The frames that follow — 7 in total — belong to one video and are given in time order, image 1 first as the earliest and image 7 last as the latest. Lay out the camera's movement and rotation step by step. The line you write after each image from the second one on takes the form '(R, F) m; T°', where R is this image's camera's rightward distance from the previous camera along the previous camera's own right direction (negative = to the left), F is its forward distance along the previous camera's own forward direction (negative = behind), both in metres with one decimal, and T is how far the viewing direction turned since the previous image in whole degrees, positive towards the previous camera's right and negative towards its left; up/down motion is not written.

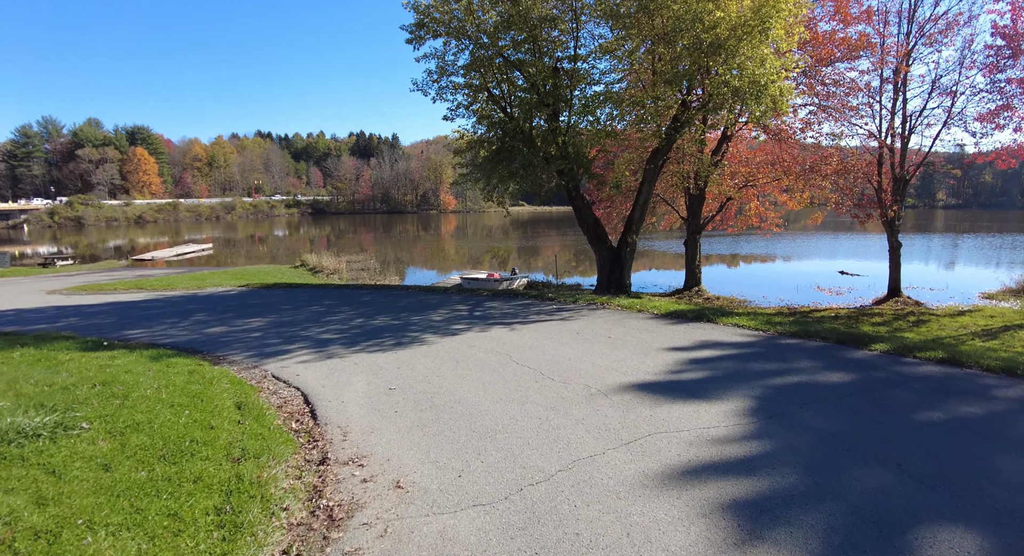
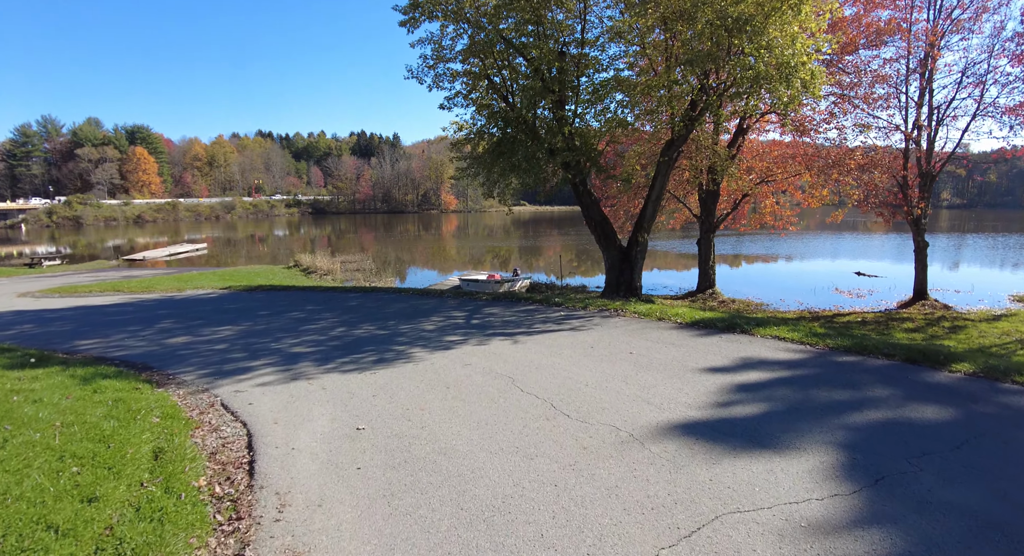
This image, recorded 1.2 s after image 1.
(0.0, +1.2) m; 0°
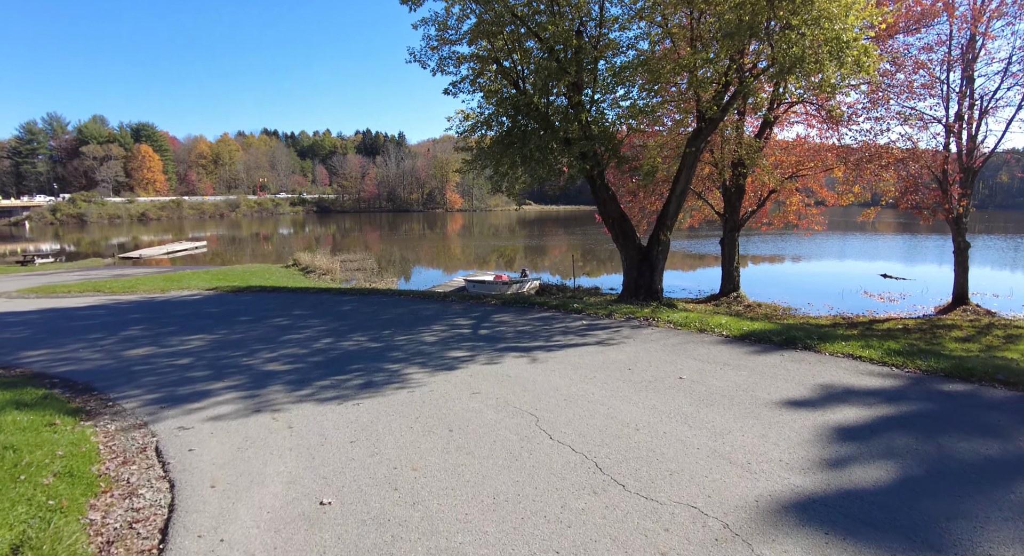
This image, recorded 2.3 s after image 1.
(-0.1, +1.3) m; 0°
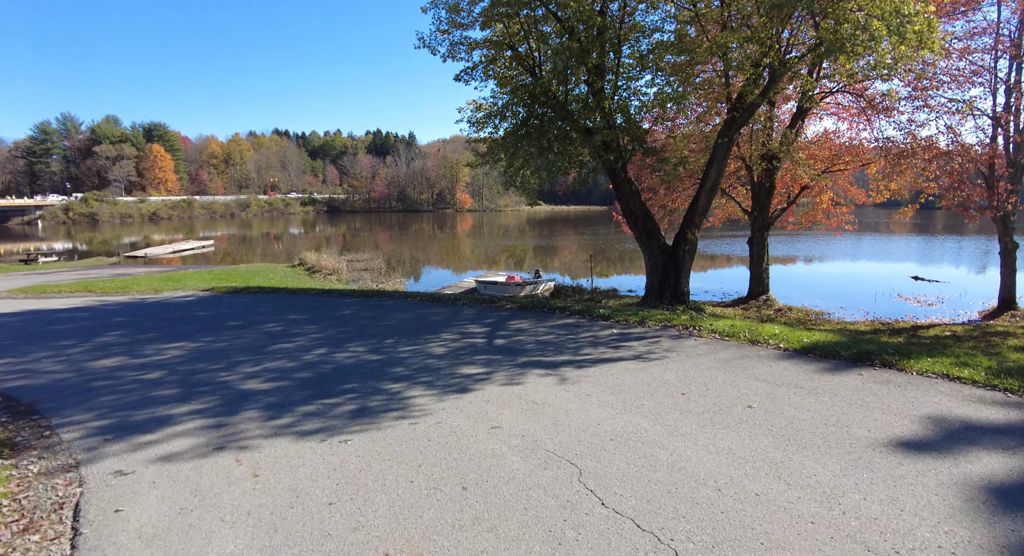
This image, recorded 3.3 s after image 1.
(-0.1, +1.0) m; -1°
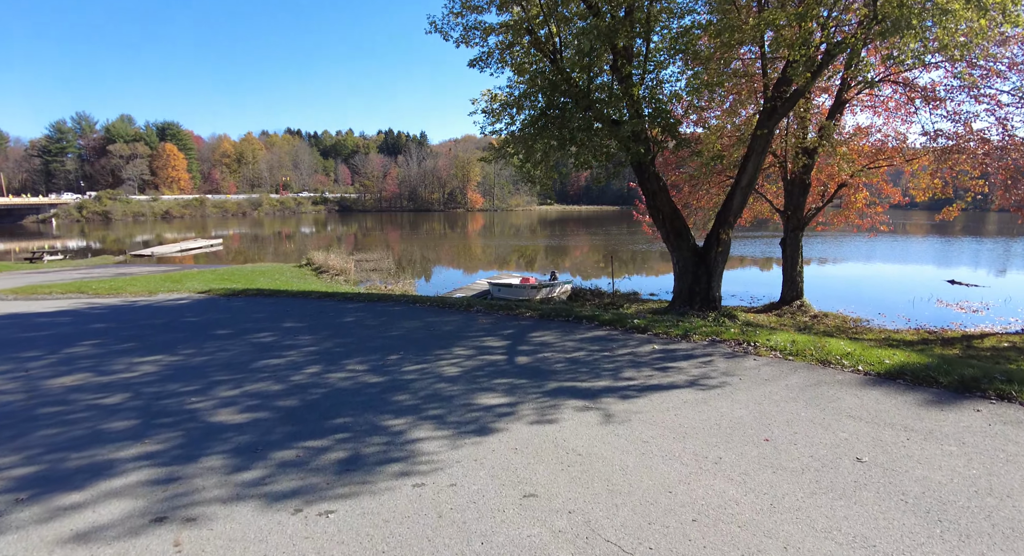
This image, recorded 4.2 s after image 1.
(-0.1, +1.0) m; -1°
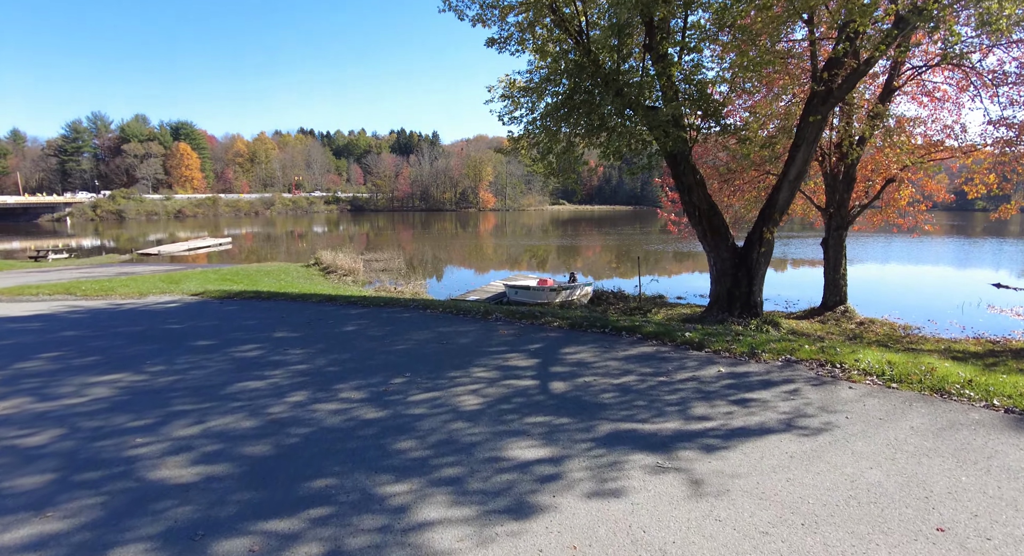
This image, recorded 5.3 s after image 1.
(-0.2, +1.1) m; -1°
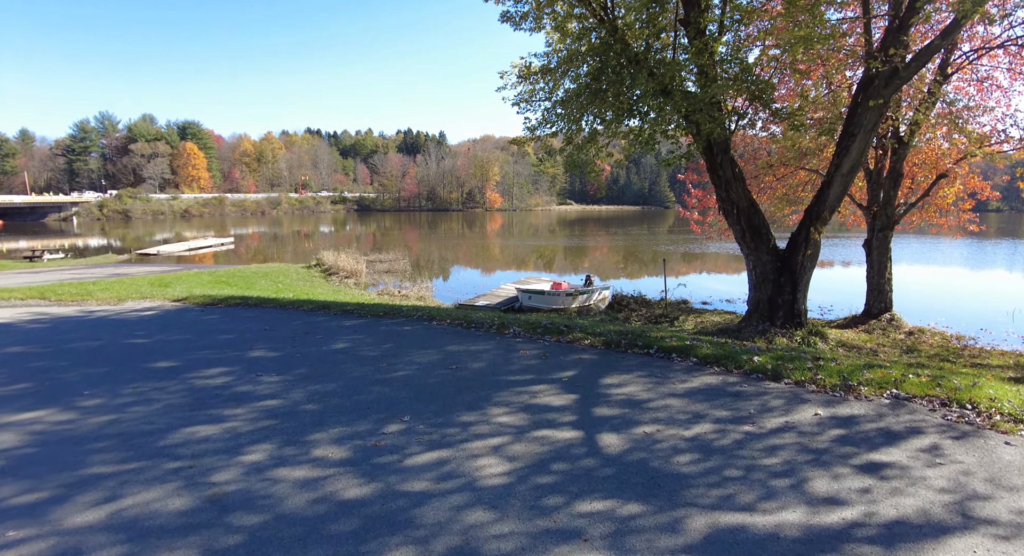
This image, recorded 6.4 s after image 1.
(-0.2, +1.2) m; -1°
